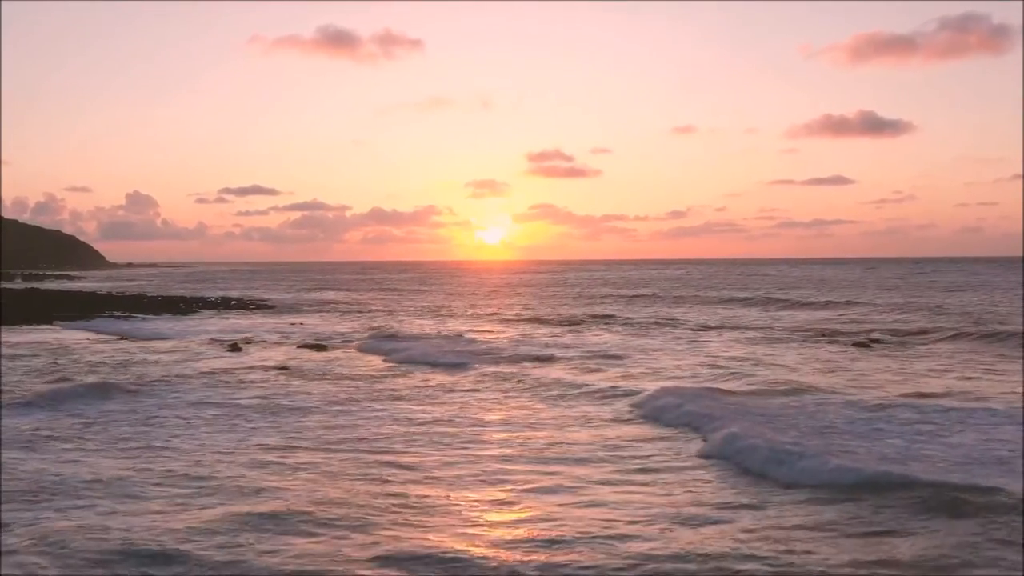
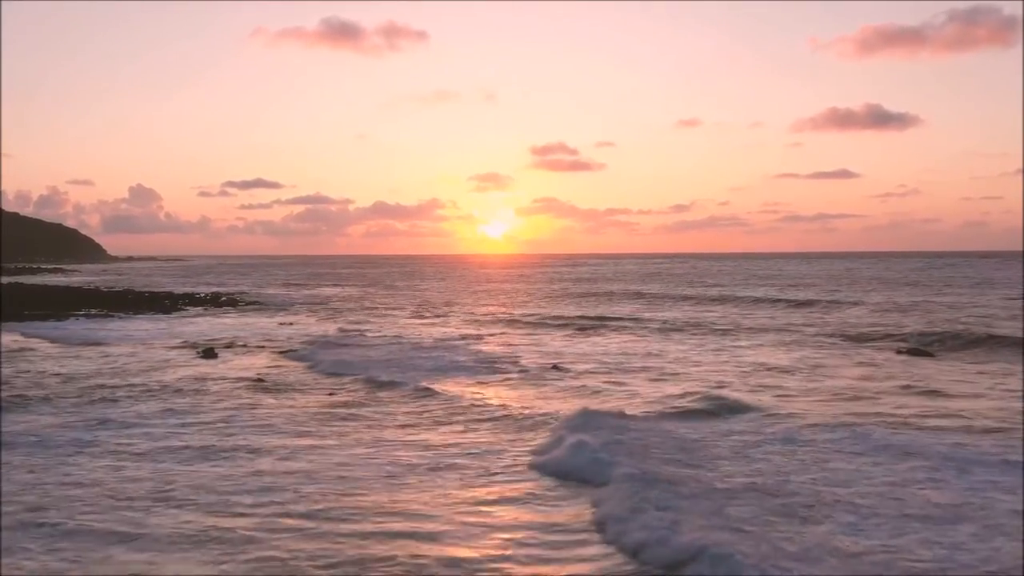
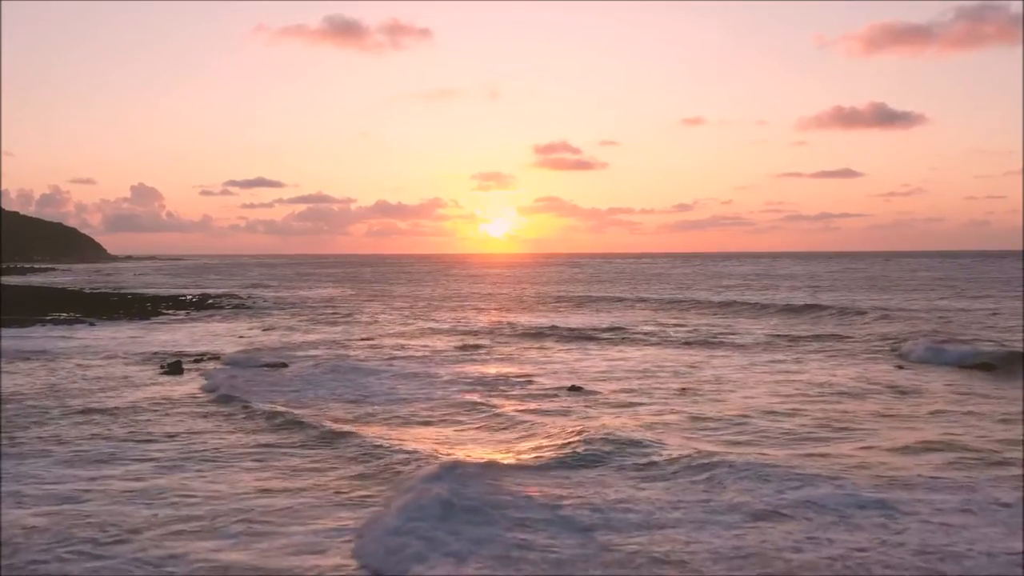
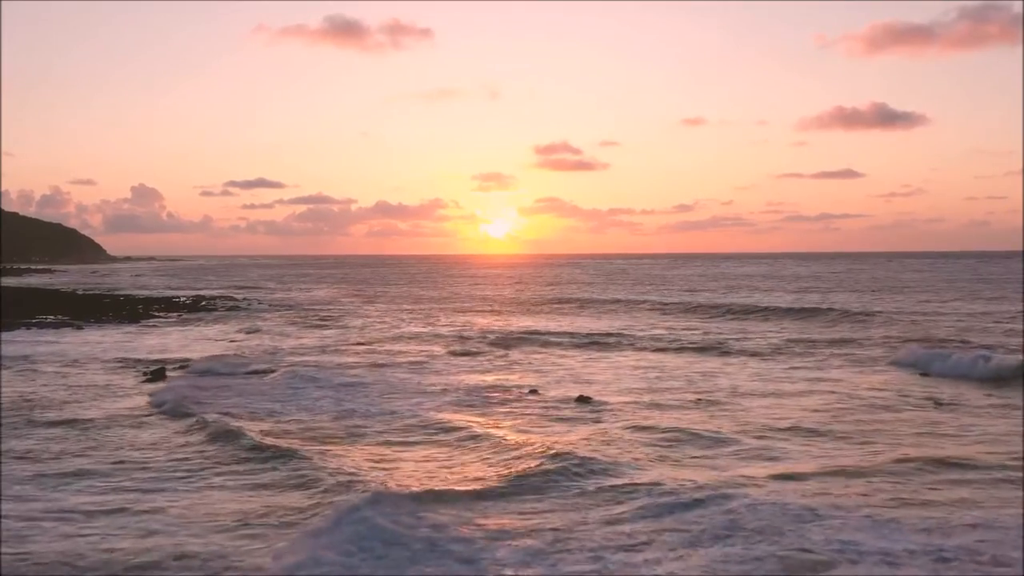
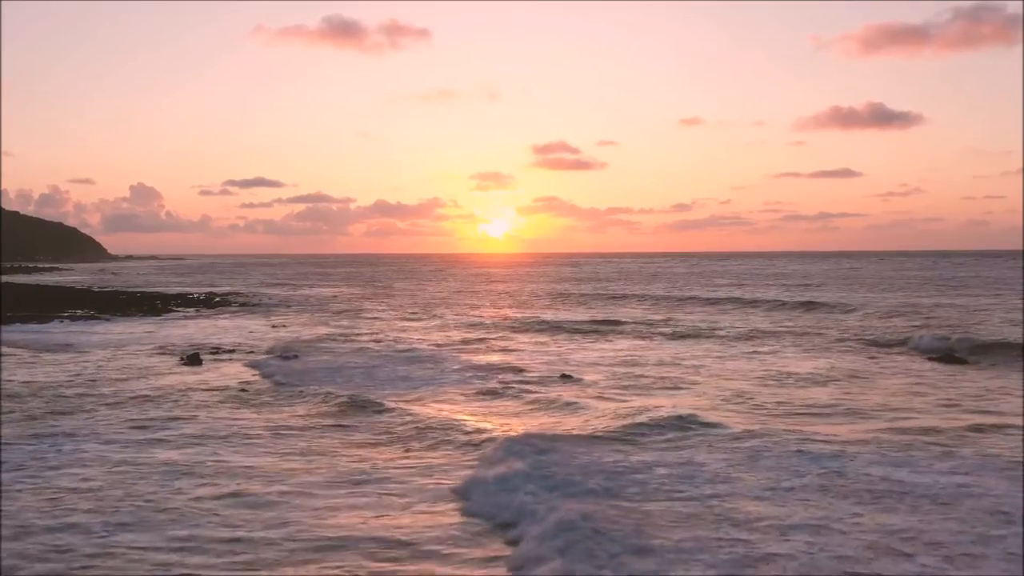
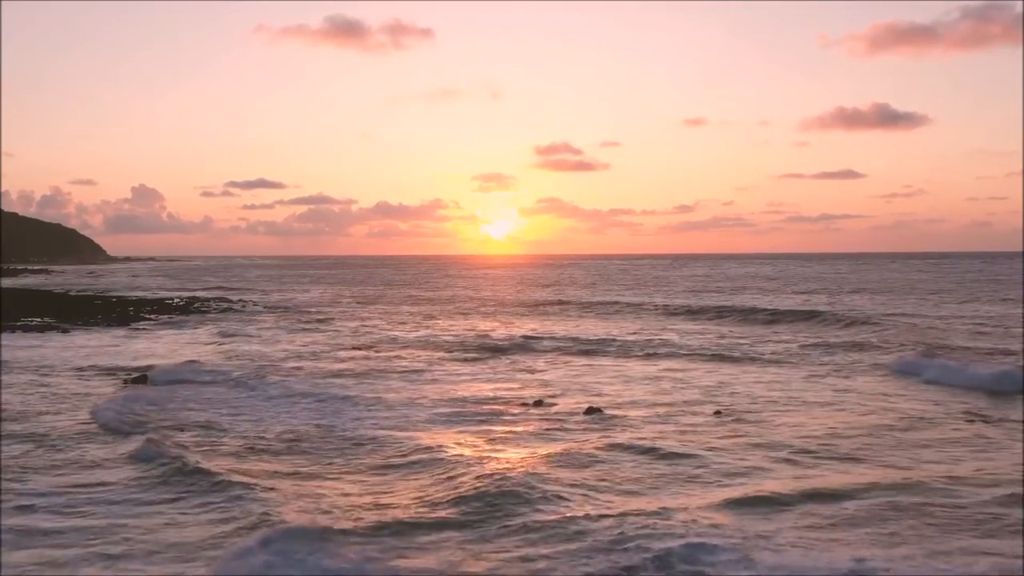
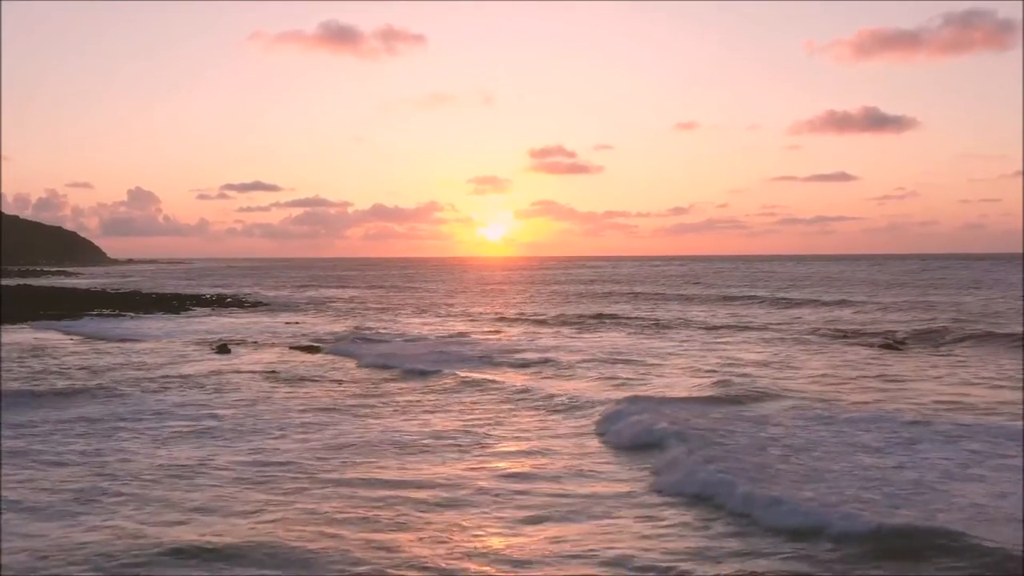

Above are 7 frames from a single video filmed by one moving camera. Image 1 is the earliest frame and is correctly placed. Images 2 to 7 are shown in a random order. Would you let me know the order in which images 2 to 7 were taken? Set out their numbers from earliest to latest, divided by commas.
7, 2, 5, 3, 4, 6
